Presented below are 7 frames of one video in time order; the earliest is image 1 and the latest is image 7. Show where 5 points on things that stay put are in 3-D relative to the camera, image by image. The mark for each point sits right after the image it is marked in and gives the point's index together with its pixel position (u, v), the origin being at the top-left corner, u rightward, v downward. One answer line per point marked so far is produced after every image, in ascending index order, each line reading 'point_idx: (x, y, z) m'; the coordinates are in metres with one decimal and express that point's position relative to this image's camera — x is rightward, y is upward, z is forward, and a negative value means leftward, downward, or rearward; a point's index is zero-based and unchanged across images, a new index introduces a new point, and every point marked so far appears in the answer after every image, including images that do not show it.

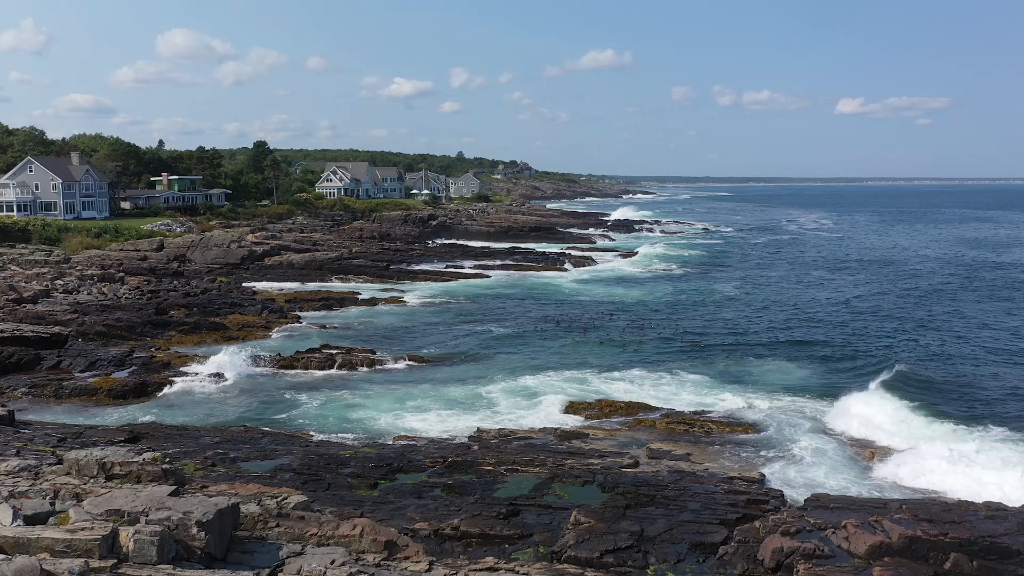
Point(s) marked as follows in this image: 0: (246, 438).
0: (-2.7, -1.6, +14.8) m
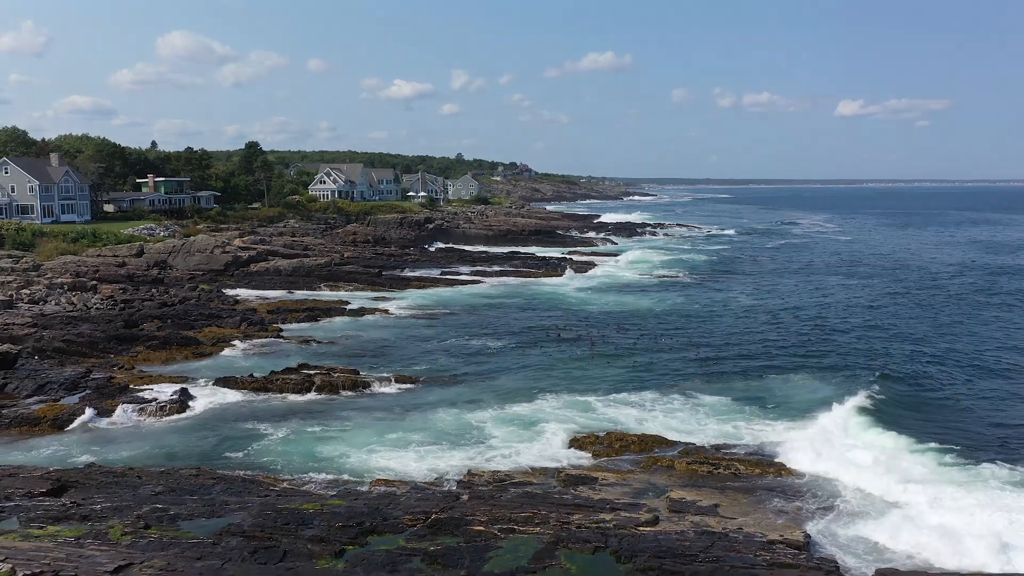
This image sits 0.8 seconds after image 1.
0: (-2.8, -1.7, +12.6) m
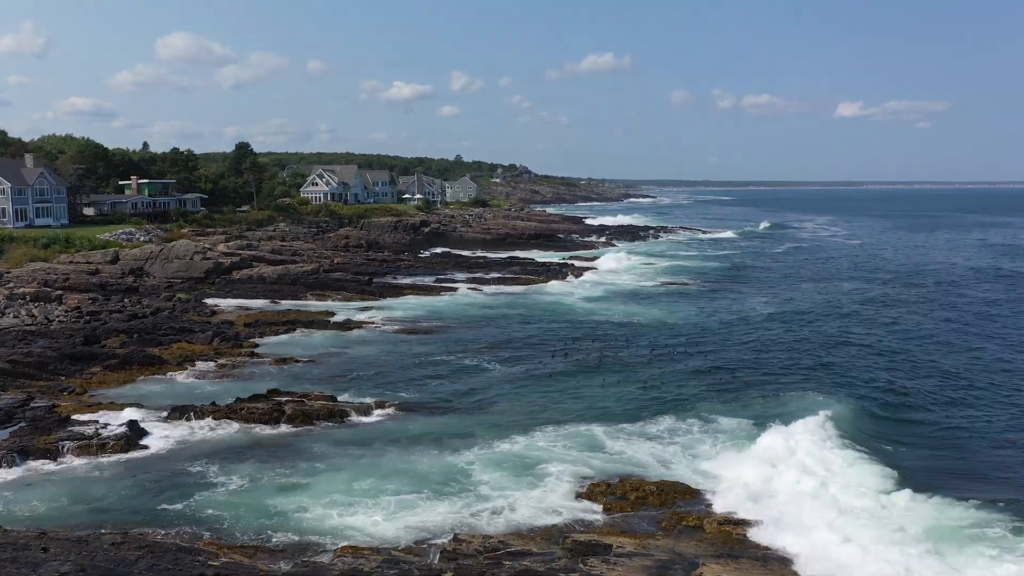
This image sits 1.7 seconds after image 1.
0: (-2.8, -1.9, +10.2) m
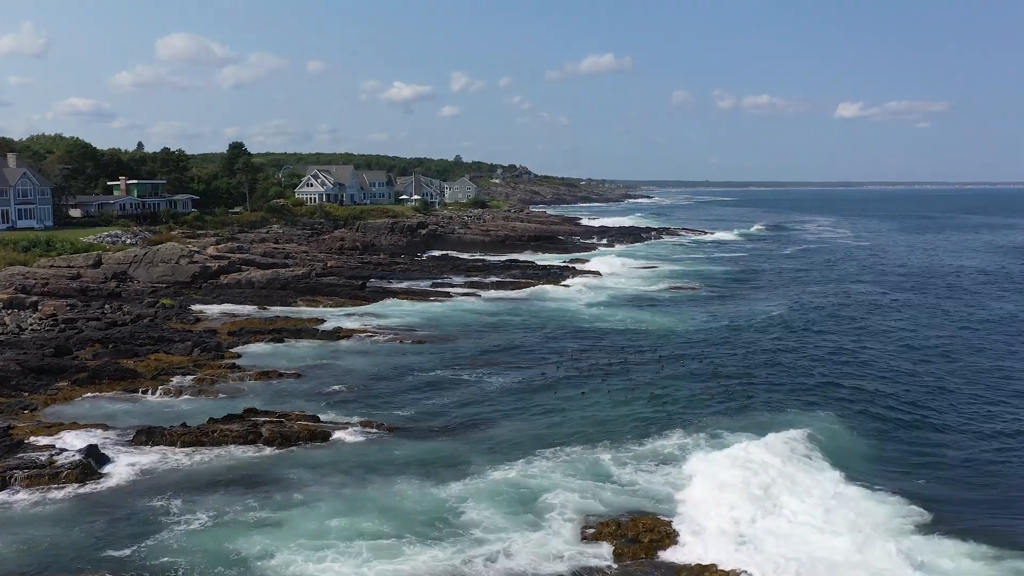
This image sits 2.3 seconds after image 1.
0: (-2.8, -2.1, +8.6) m
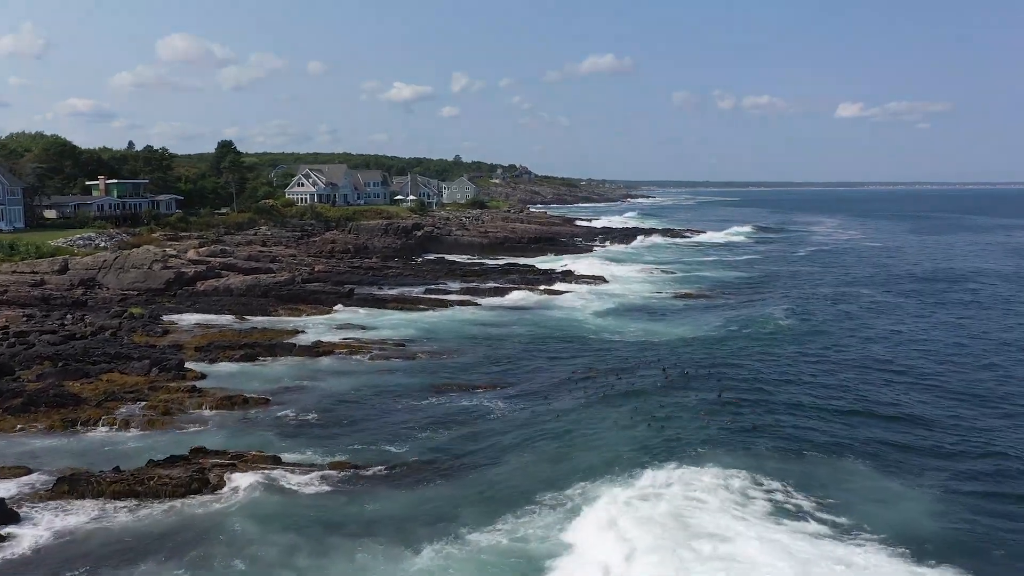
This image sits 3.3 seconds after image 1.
0: (-2.8, -2.2, +5.8) m
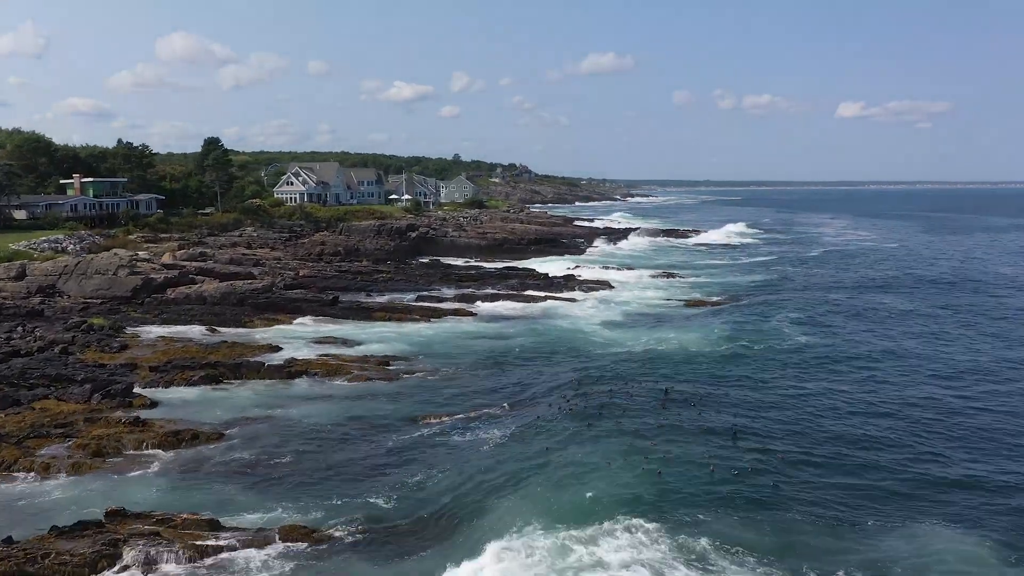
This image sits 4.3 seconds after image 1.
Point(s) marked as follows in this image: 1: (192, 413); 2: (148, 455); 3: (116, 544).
0: (-2.9, -2.4, +2.9) m
1: (-4.1, -1.6, +18.8) m
2: (-4.0, -1.8, +15.9) m
3: (-3.0, -2.0, +11.1) m
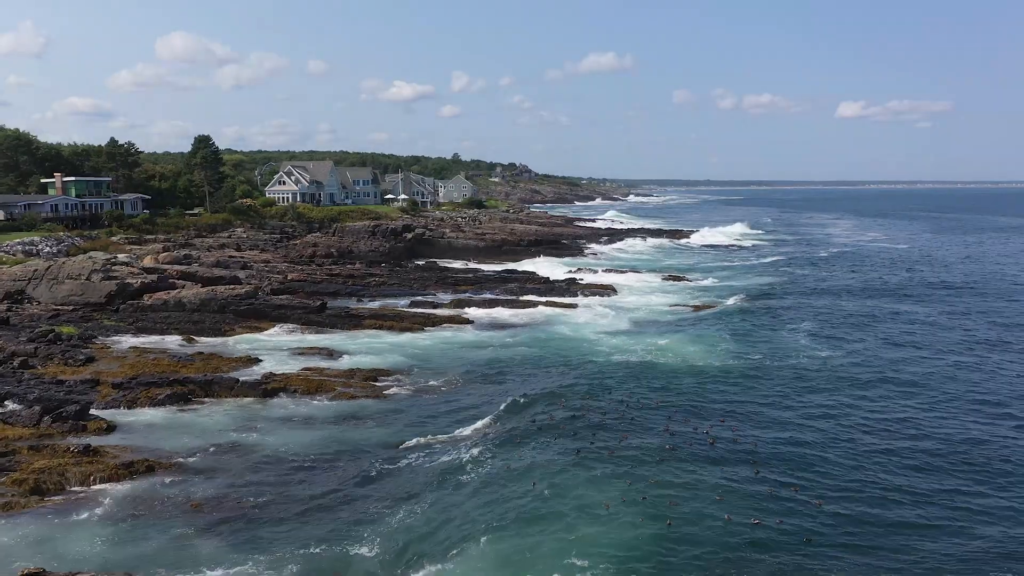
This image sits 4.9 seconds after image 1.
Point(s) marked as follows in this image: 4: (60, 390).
0: (-2.9, -2.5, +0.9) m
1: (-4.2, -1.7, +16.8) m
2: (-4.0, -1.9, +14.0) m
3: (-3.0, -2.1, +9.2) m
4: (-6.0, -1.4, +19.2) m
